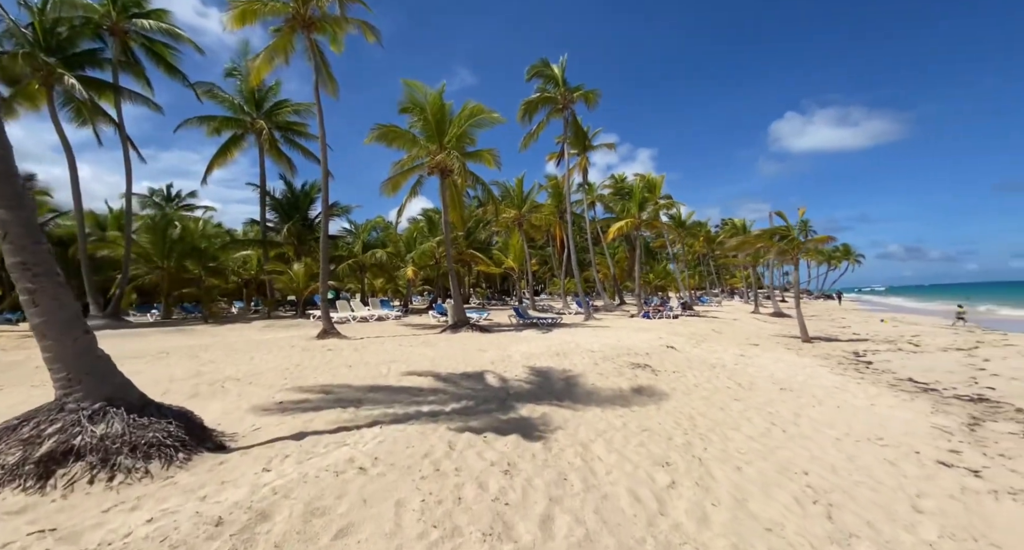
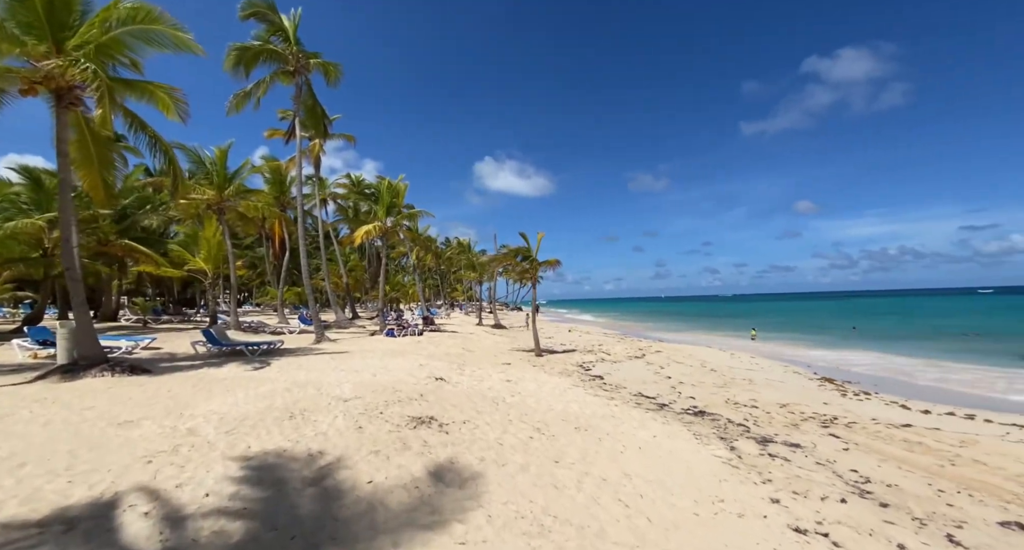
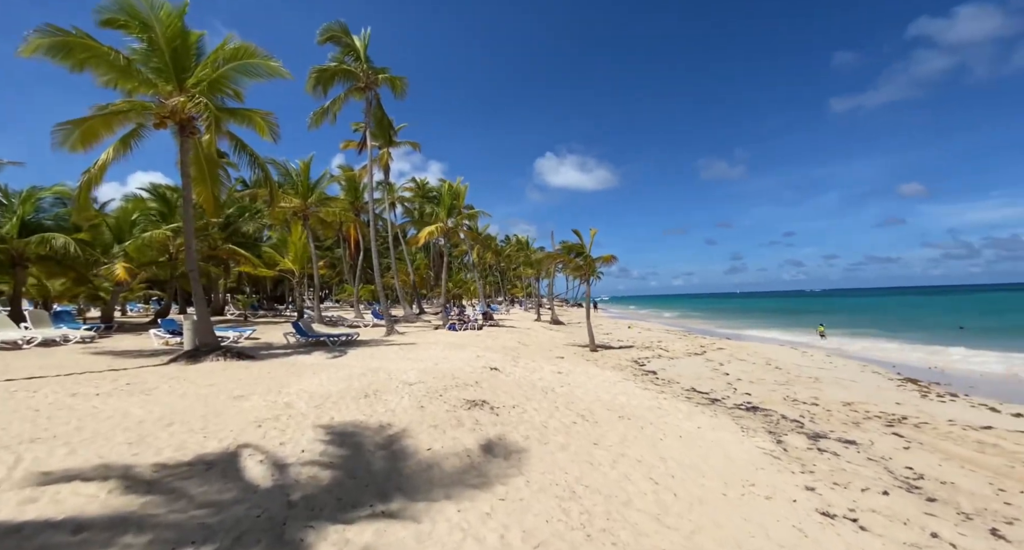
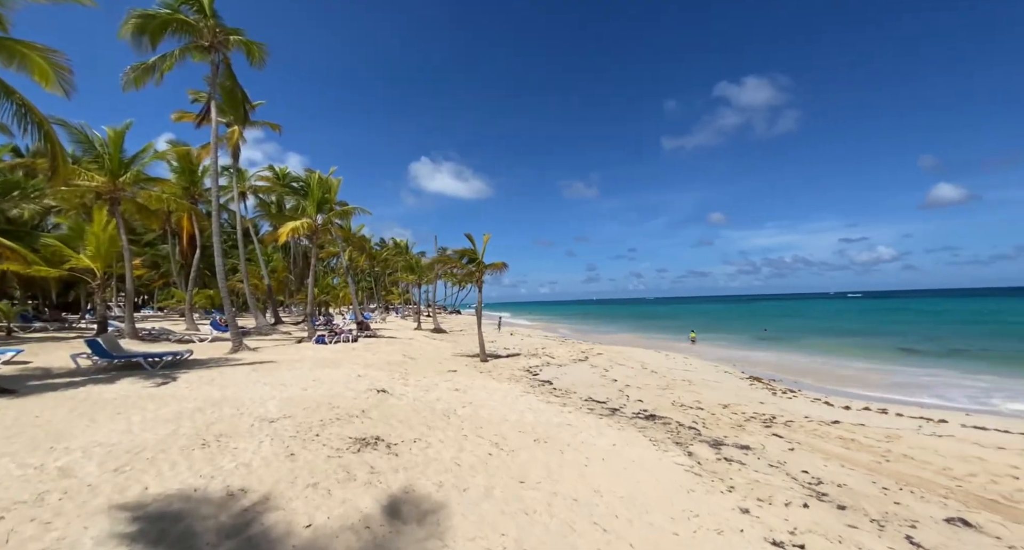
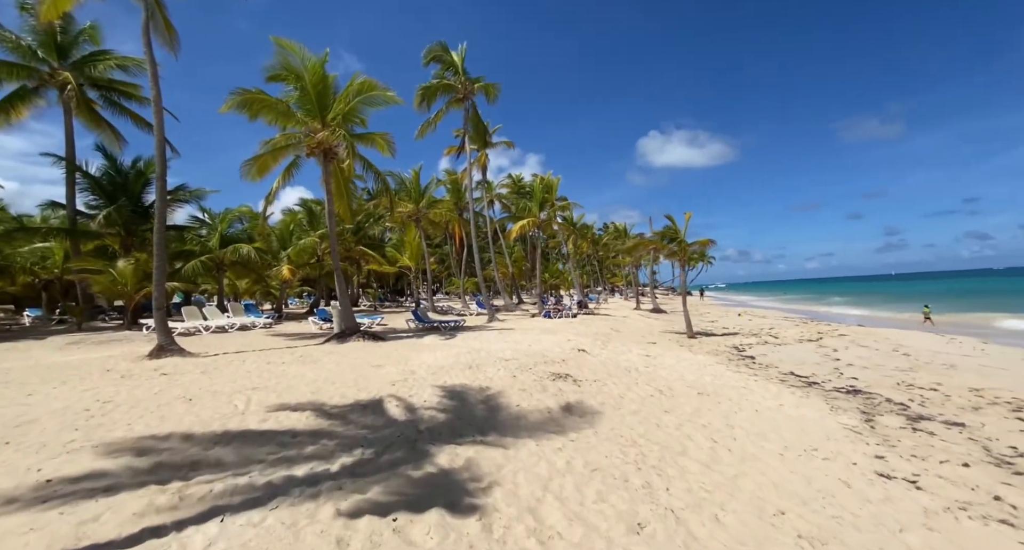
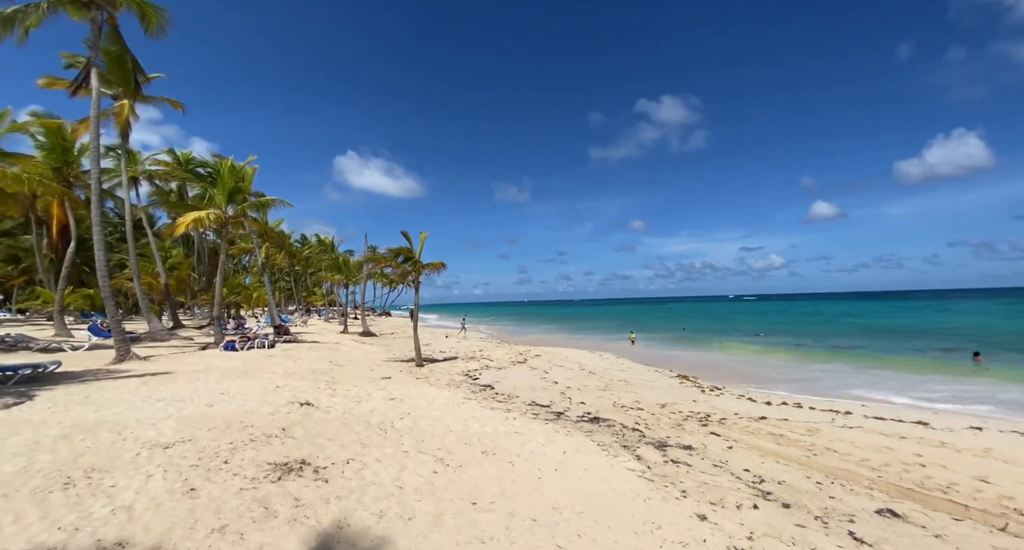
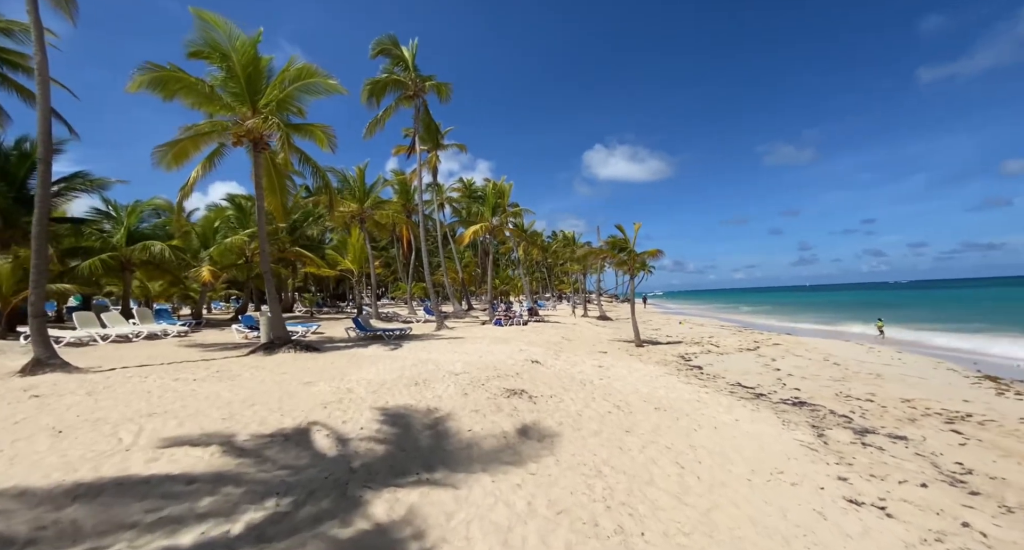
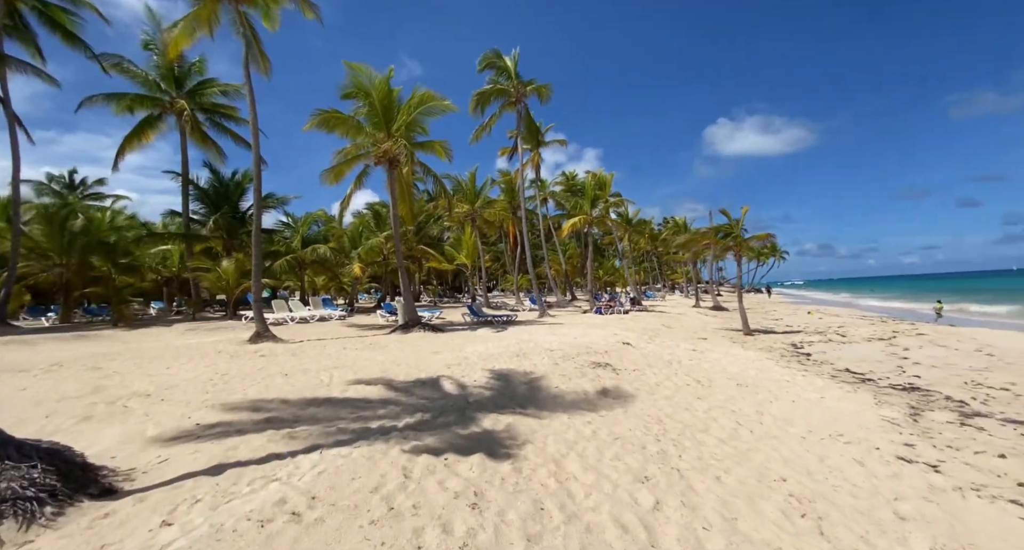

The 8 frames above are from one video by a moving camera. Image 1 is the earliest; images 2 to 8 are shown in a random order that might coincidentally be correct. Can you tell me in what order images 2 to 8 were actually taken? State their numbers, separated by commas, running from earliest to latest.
8, 5, 7, 3, 2, 4, 6
